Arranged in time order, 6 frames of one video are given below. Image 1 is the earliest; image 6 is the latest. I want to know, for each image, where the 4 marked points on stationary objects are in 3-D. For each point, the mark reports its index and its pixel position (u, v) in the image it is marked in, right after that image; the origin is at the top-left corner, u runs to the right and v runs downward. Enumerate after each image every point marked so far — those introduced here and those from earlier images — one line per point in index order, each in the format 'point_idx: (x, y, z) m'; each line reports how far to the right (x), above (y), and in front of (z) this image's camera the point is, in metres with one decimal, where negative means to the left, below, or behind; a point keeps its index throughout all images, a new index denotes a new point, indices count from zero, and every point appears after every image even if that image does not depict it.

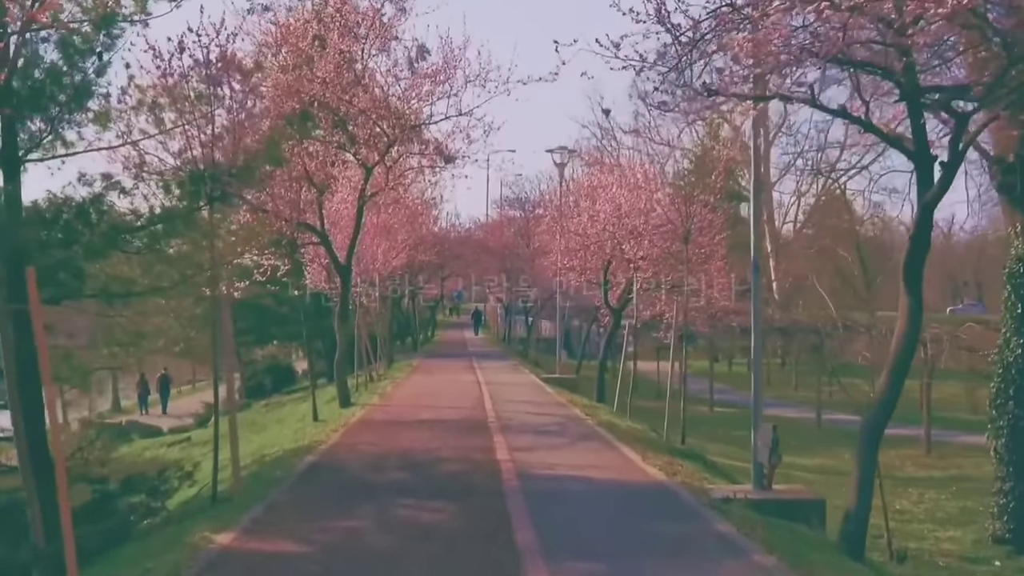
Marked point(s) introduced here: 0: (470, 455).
0: (-0.4, -1.8, +13.5) m
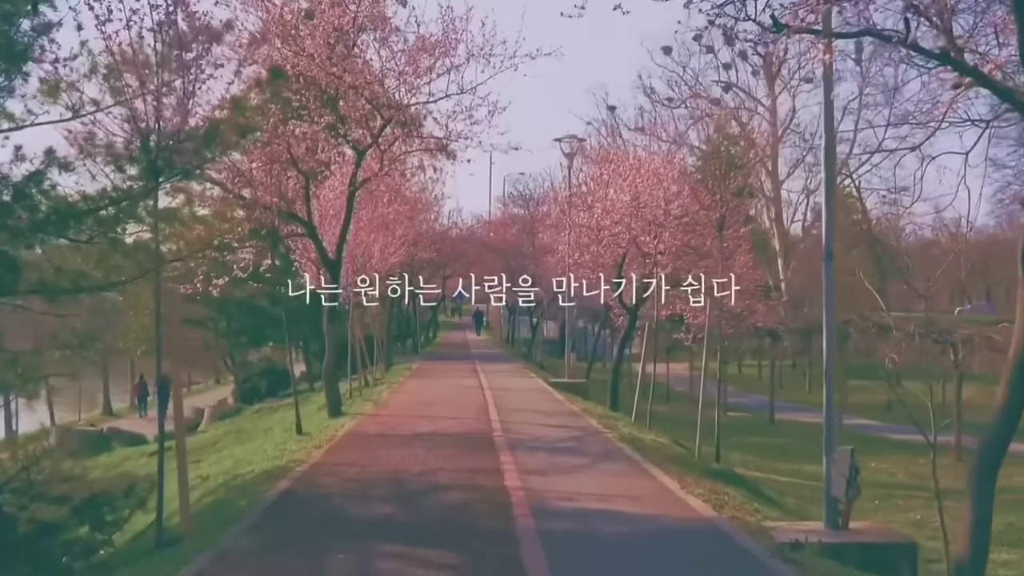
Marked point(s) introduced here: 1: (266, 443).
0: (-0.3, -1.7, +11.3) m
1: (-3.7, -2.4, +19.4) m
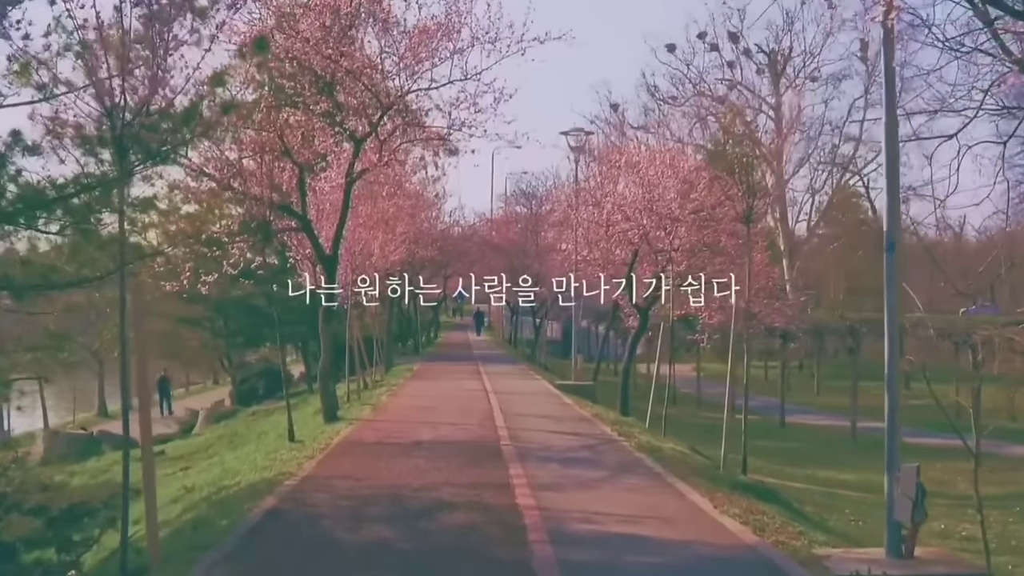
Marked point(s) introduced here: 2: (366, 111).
0: (-0.2, -1.7, +10.2) m
1: (-3.6, -2.3, +18.2) m
2: (-2.2, +2.6, +19.0) m
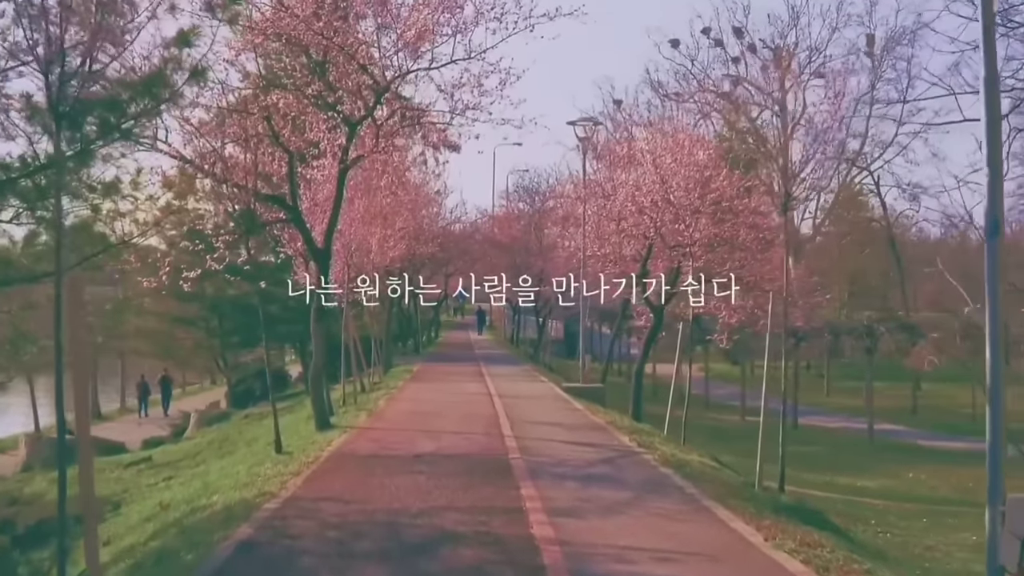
0: (-0.2, -1.6, +8.8) m
1: (-3.5, -2.3, +16.8) m
2: (-2.1, +2.7, +17.6) m
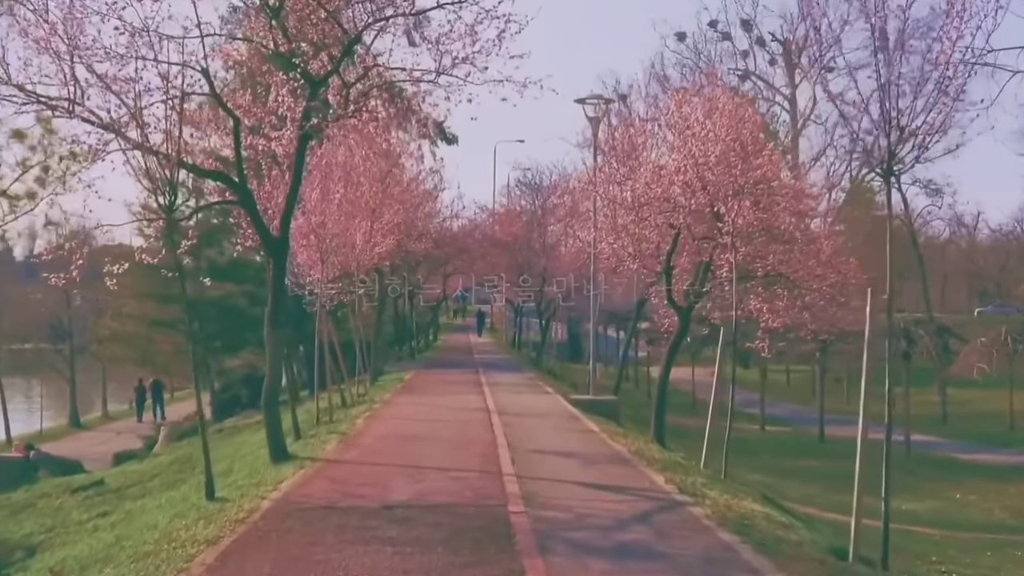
0: (-0.1, -1.6, +5.5) m
1: (-3.5, -2.2, +13.5) m
2: (-2.1, +2.7, +14.3) m
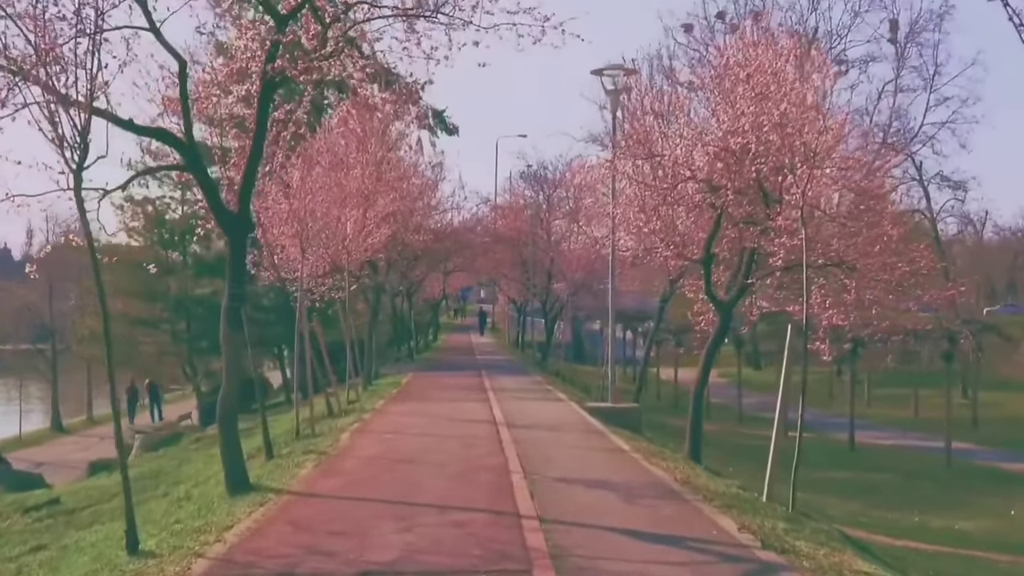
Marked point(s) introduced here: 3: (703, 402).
0: (0.0, -1.5, +2.7) m
1: (-3.4, -2.1, +10.7) m
2: (-1.9, +2.8, +11.5) m
3: (+2.6, -1.7, +17.8) m
